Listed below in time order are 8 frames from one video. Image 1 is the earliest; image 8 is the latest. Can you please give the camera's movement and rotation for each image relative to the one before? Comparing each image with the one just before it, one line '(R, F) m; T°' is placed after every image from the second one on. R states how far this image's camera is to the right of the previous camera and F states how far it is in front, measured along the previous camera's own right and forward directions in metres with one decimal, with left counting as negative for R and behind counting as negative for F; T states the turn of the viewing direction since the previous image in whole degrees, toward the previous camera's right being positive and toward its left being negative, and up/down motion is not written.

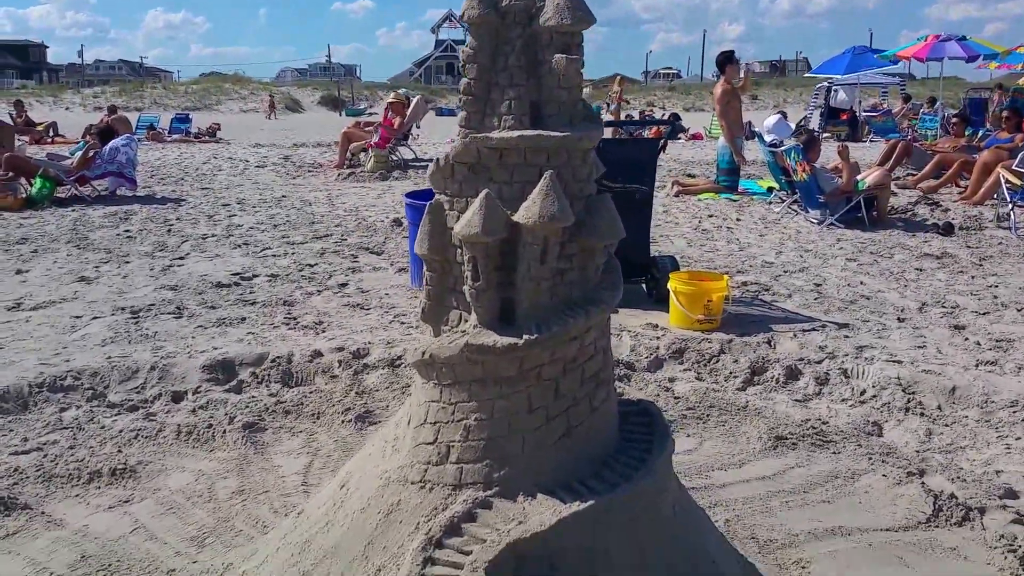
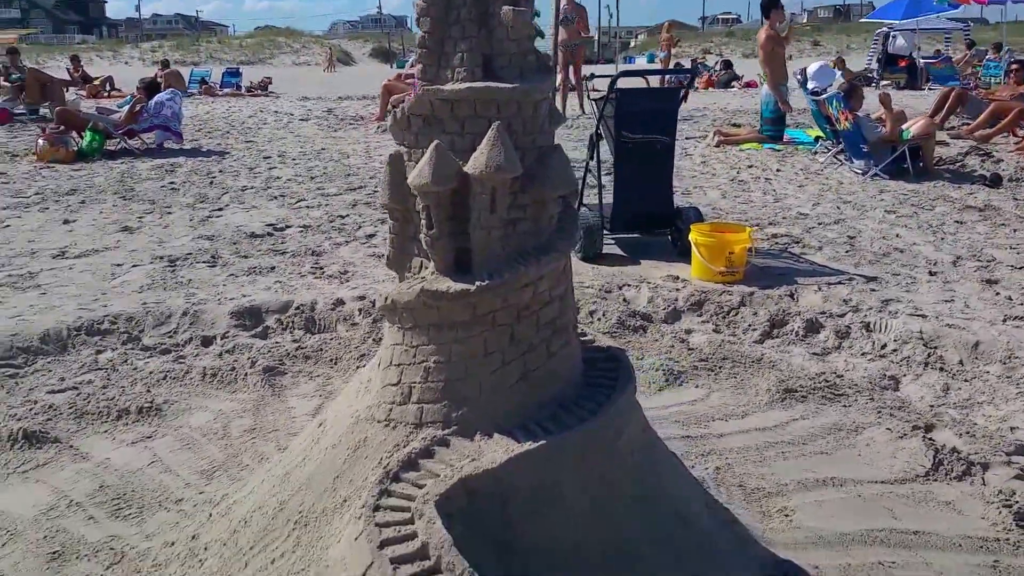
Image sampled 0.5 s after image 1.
(+0.3, -0.1) m; -4°
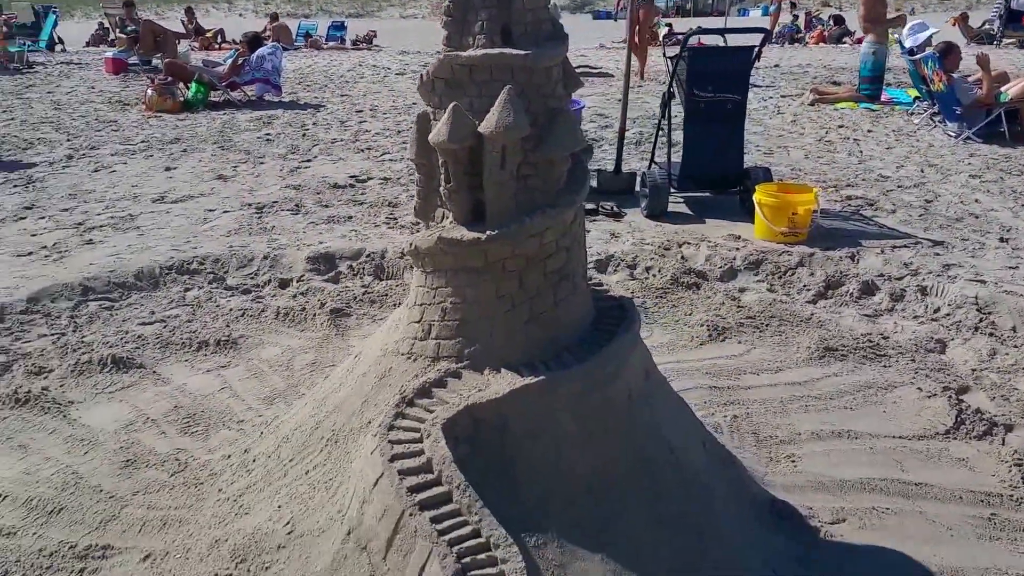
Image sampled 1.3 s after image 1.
(+0.2, -0.2) m; -6°
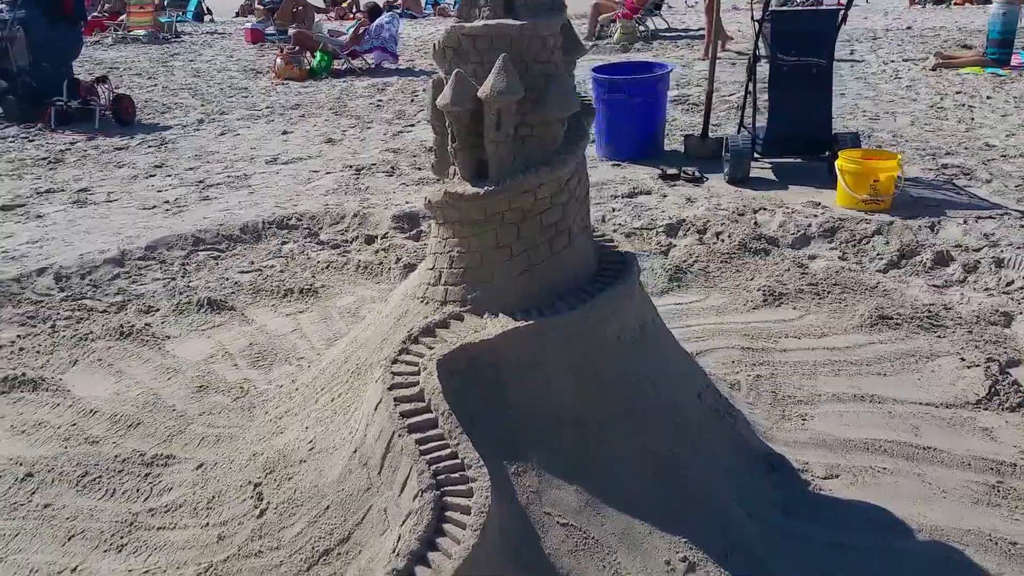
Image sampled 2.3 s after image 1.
(+0.4, -0.2) m; -8°
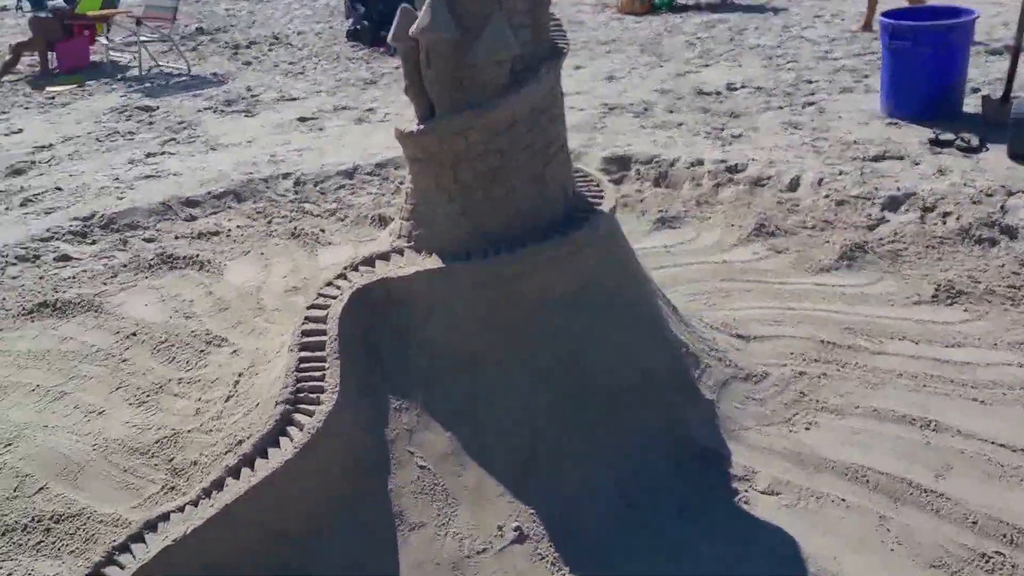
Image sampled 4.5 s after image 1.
(+1.3, +0.3) m; -25°
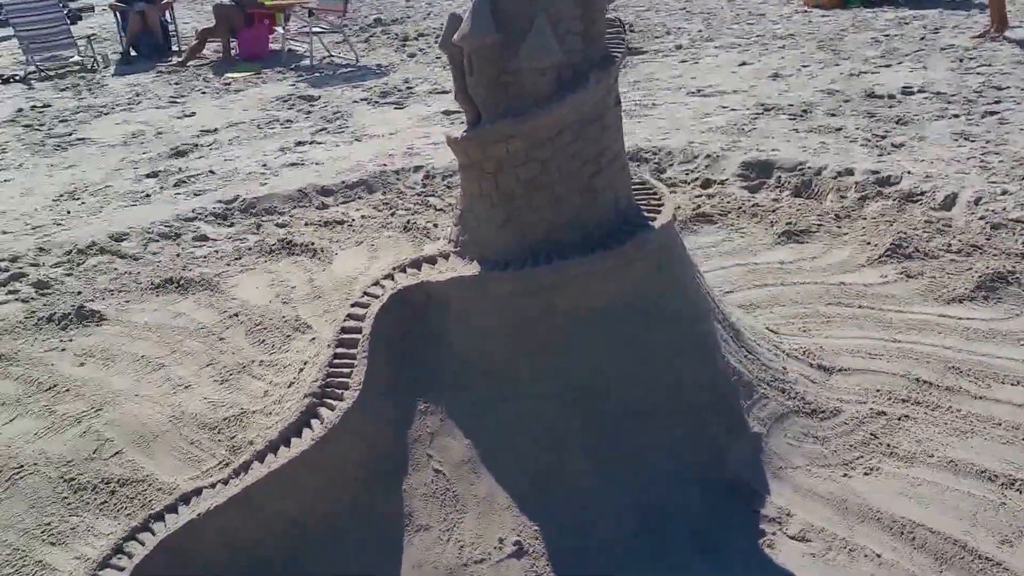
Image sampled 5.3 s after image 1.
(+0.3, +0.1) m; -11°
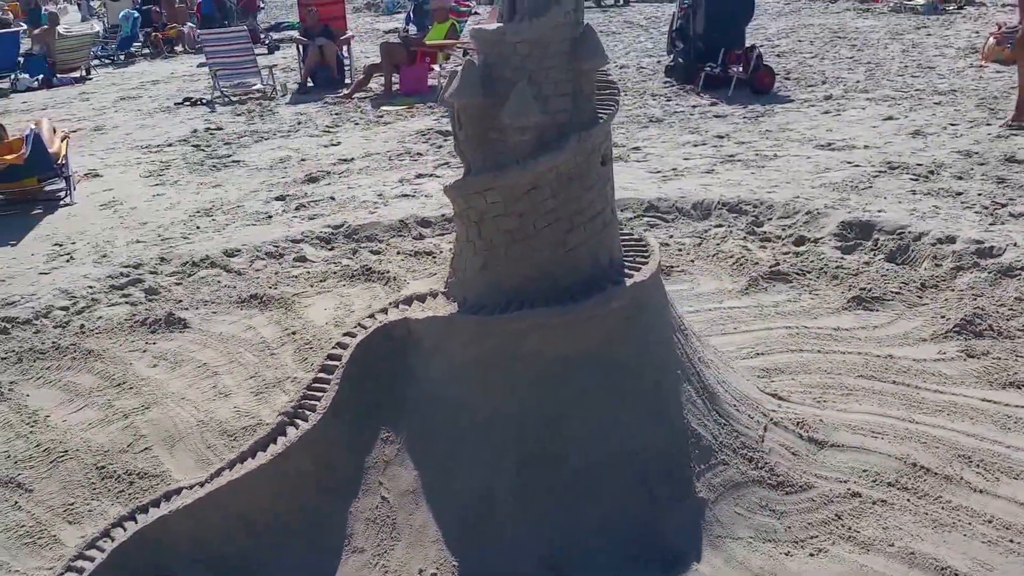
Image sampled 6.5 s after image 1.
(+0.6, -0.1) m; -10°
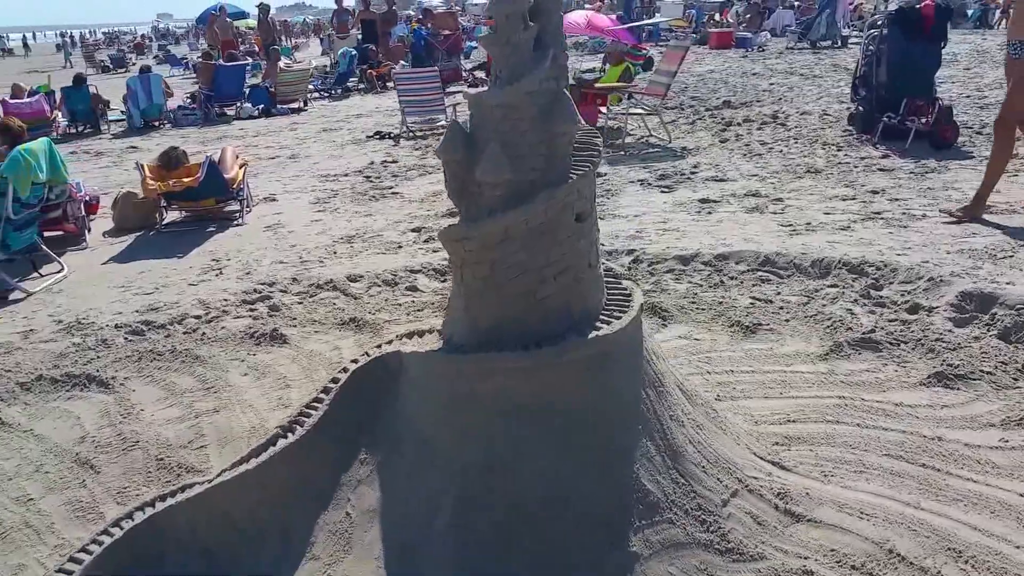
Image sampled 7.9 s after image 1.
(+0.7, -0.1) m; -13°
